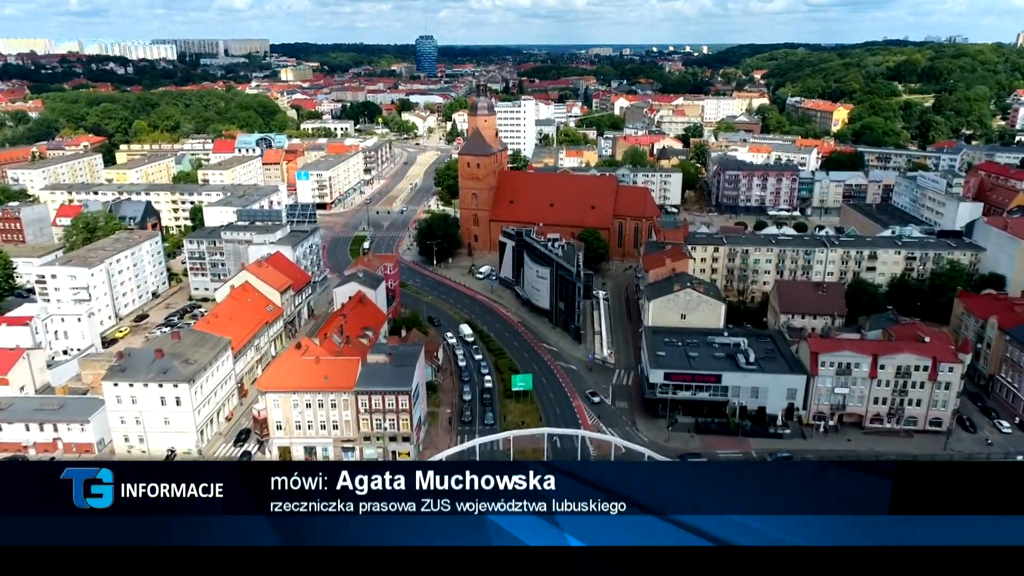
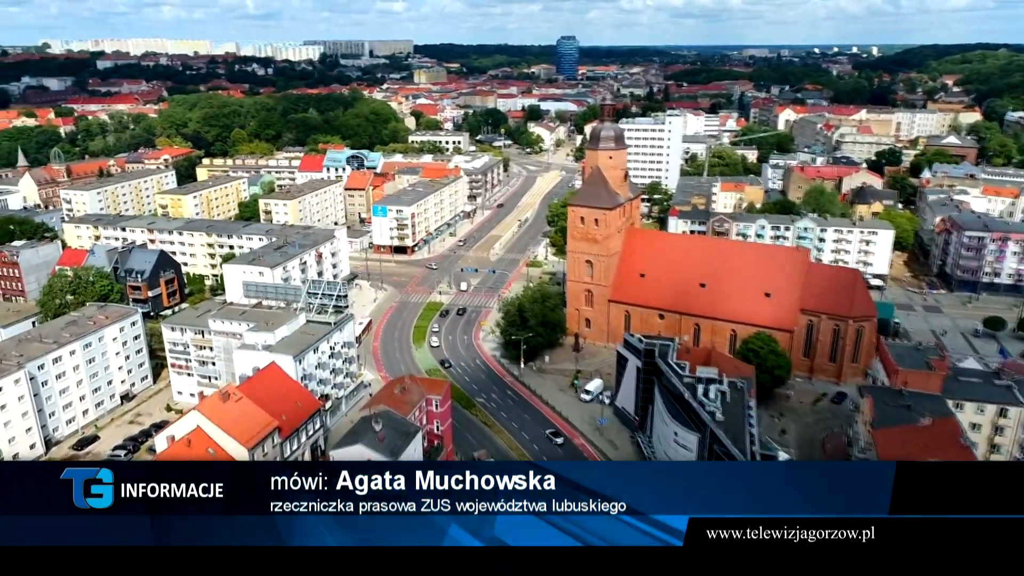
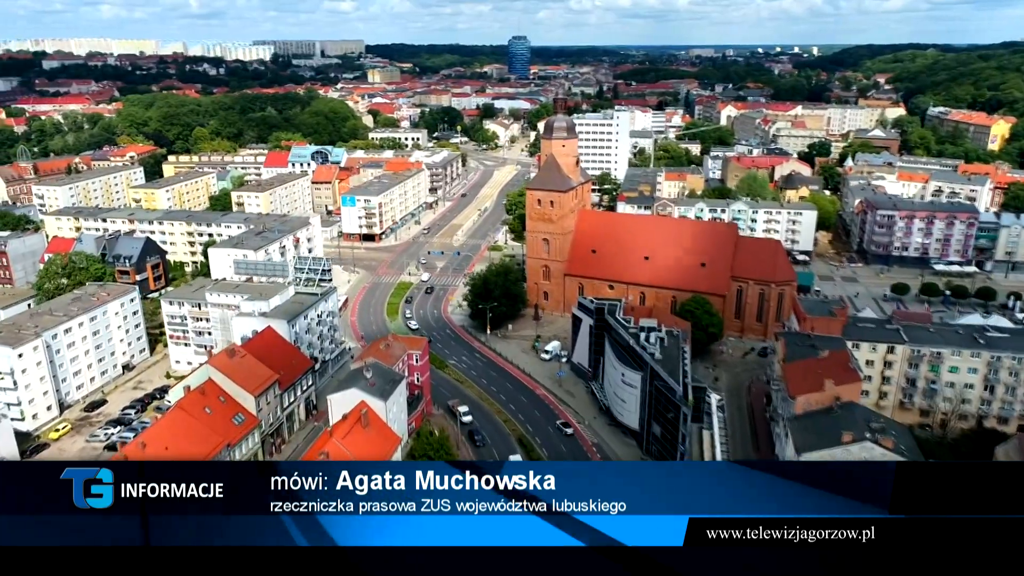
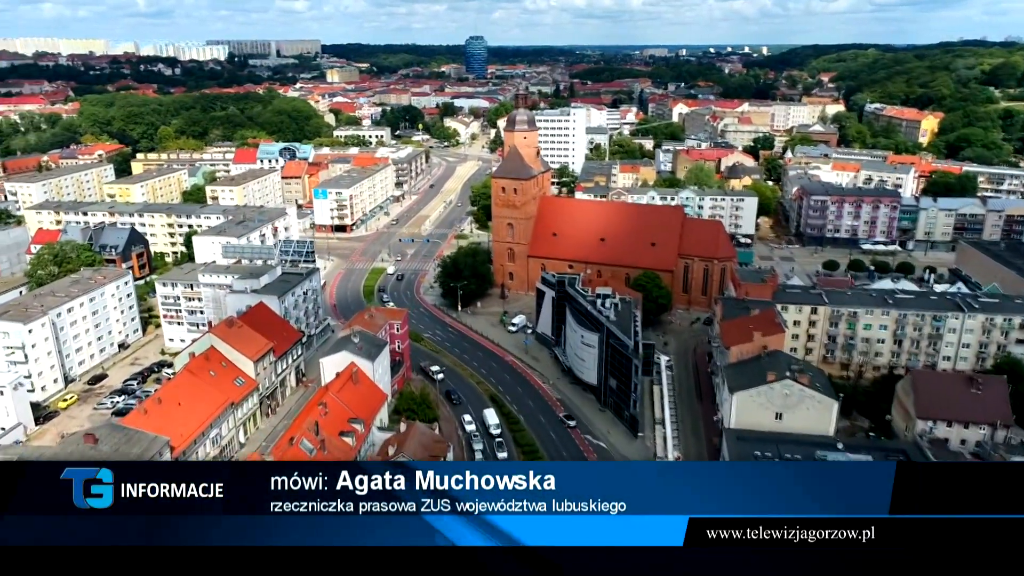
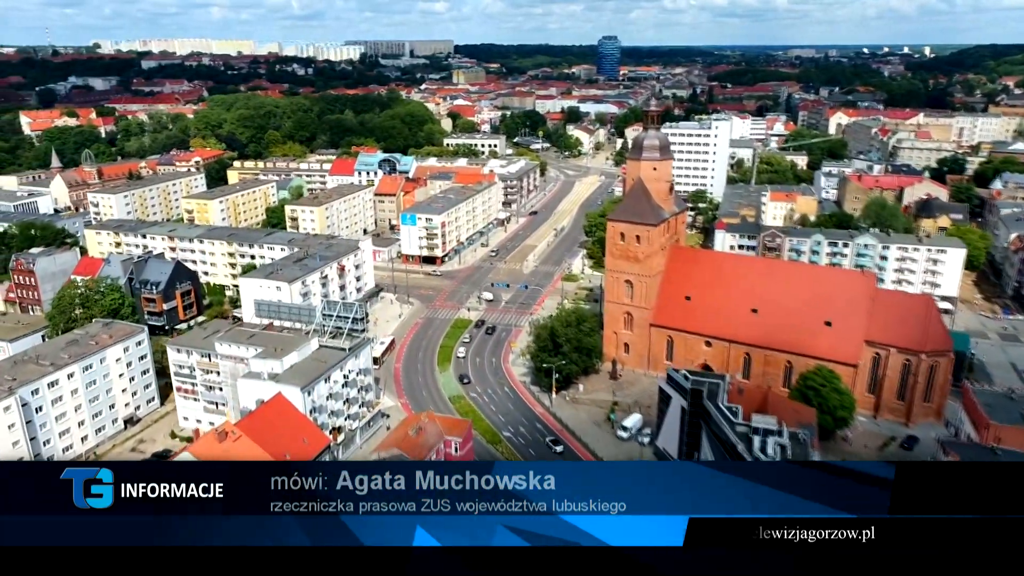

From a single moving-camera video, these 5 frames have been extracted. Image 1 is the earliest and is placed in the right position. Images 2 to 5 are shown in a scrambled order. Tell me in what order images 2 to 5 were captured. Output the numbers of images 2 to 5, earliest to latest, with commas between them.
4, 3, 2, 5
